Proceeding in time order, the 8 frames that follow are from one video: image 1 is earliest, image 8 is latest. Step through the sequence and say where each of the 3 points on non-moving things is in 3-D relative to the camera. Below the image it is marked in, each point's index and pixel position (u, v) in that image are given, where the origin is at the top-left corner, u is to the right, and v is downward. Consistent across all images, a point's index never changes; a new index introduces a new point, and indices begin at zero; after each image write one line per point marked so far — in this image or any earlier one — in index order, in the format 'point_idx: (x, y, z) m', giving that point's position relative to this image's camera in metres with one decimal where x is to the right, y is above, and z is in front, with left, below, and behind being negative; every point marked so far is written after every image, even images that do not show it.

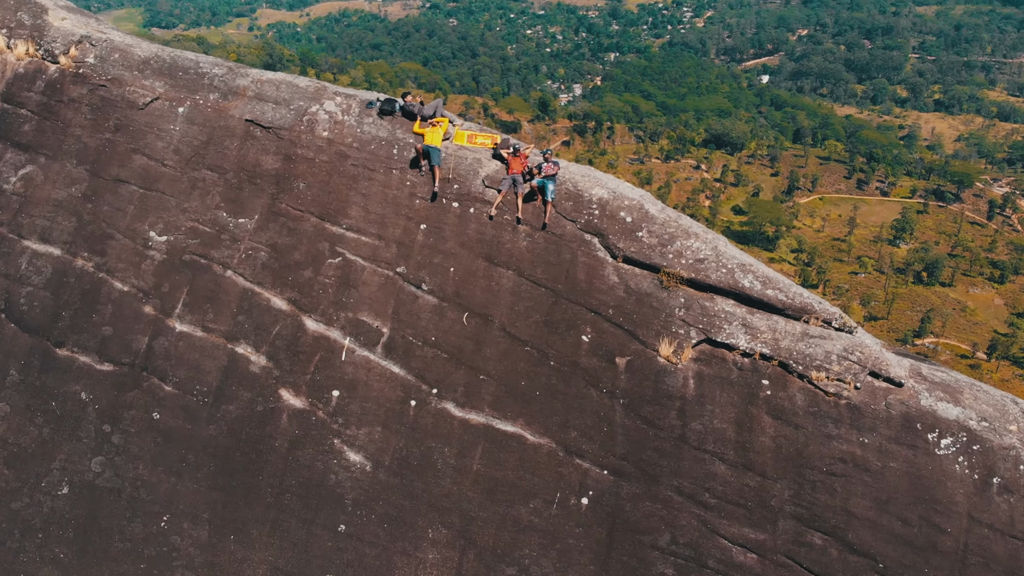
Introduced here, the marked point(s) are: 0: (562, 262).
0: (+0.6, +0.3, +10.2) m
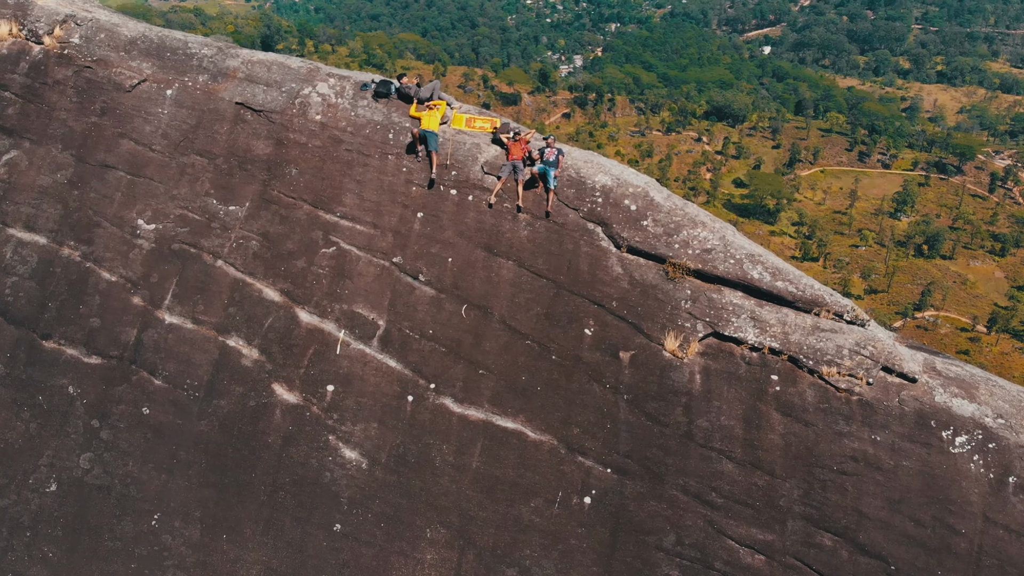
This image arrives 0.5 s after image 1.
0: (+0.6, +0.4, +9.8) m
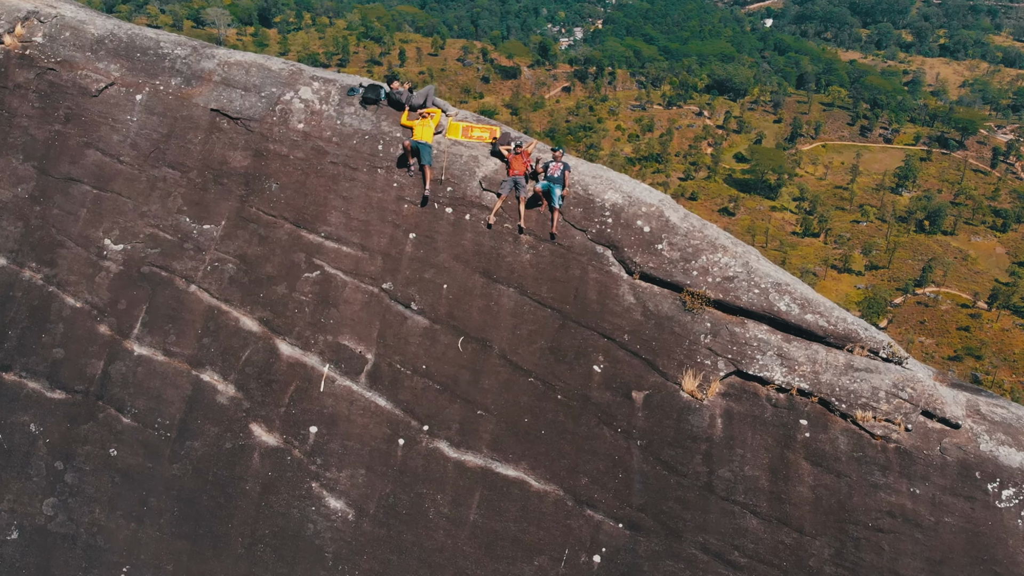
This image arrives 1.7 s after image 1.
0: (+0.6, +0.1, +8.9) m
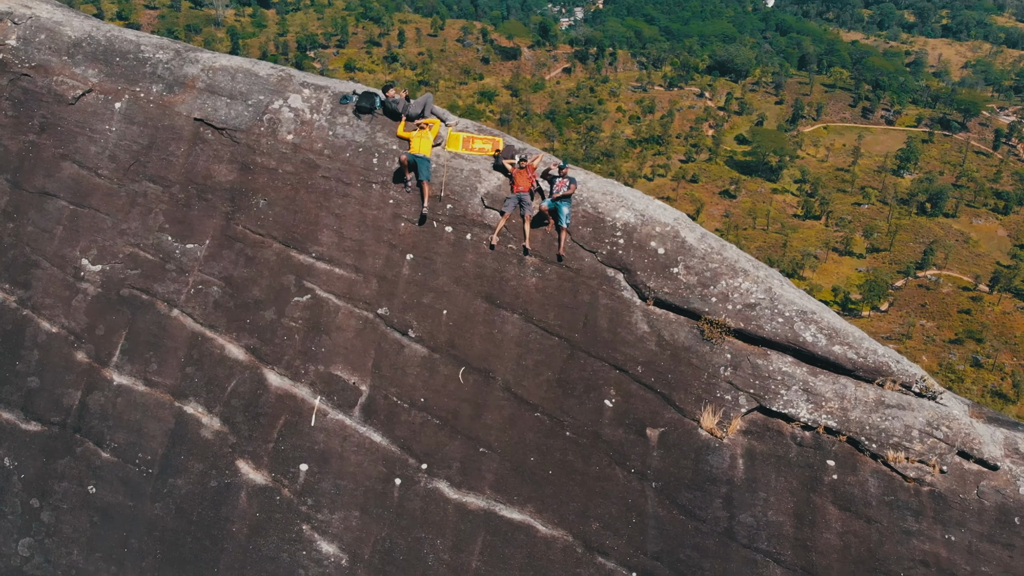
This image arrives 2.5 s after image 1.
0: (+0.7, -0.2, +8.3) m
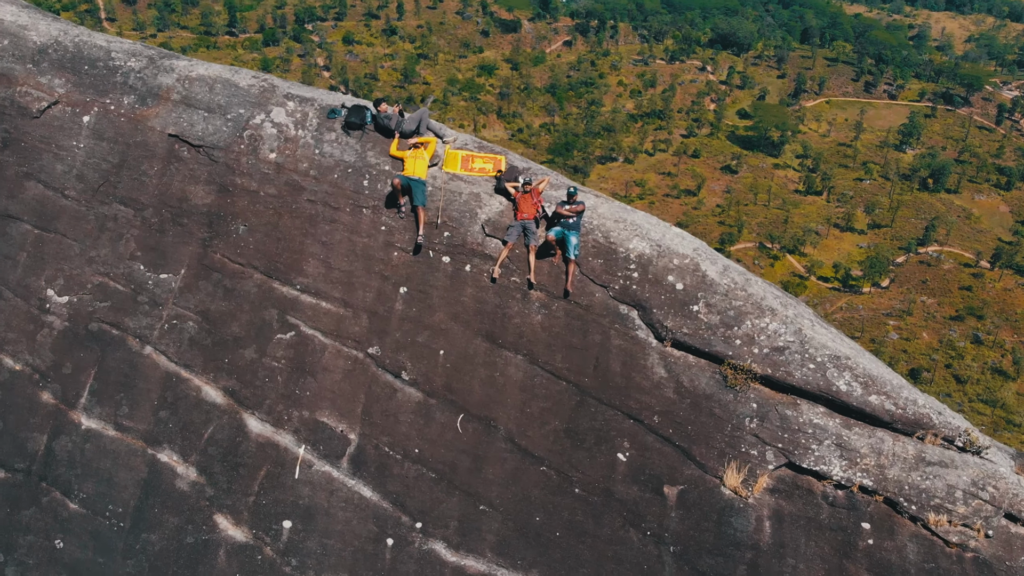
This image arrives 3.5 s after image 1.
0: (+0.7, -0.5, +7.6) m
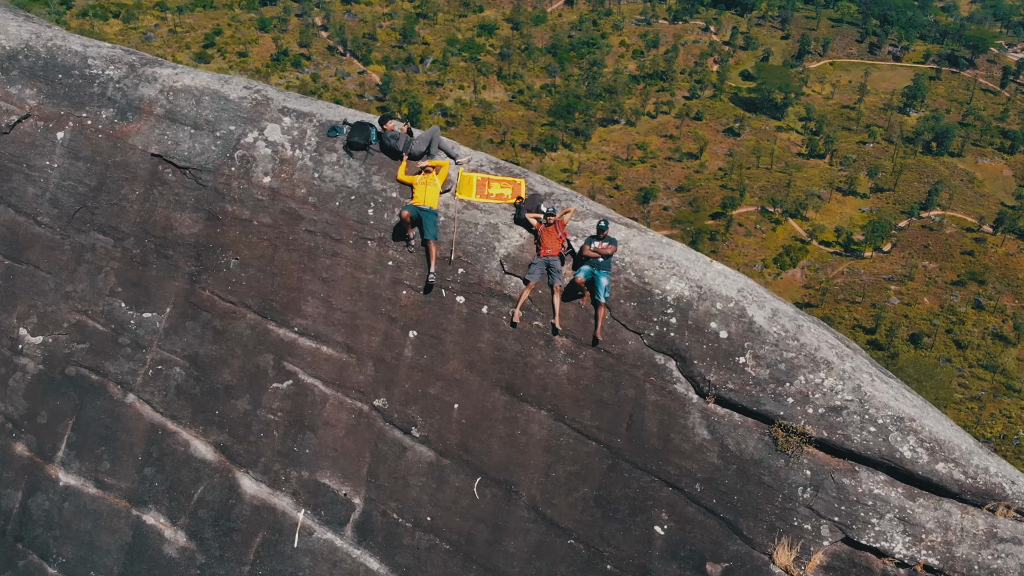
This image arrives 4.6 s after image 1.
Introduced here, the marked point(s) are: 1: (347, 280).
0: (+0.9, -0.9, +6.7) m
1: (-1.5, +0.1, +7.3) m
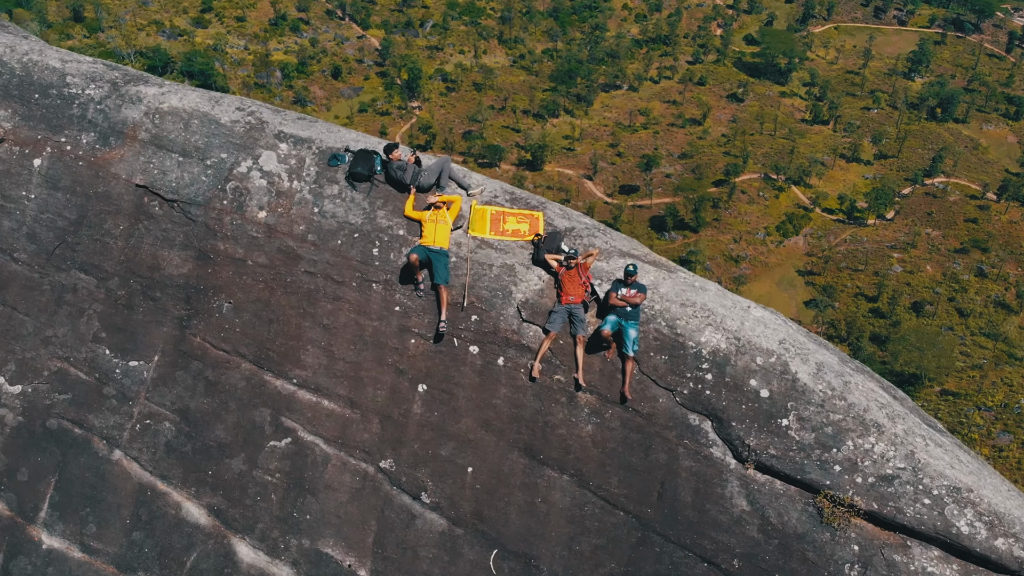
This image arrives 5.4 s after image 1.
0: (+1.1, -1.4, +6.1) m
1: (-1.3, -0.3, +6.7) m
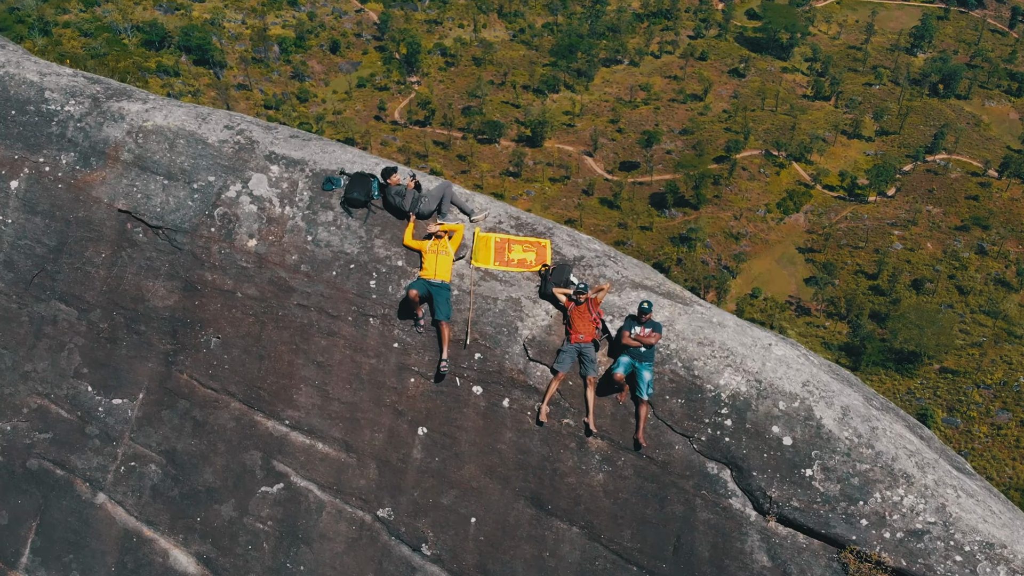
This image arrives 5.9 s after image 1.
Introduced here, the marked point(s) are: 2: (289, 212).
0: (+1.1, -1.7, +5.8) m
1: (-1.3, -0.6, +6.3) m
2: (-1.8, +0.6, +6.5) m
